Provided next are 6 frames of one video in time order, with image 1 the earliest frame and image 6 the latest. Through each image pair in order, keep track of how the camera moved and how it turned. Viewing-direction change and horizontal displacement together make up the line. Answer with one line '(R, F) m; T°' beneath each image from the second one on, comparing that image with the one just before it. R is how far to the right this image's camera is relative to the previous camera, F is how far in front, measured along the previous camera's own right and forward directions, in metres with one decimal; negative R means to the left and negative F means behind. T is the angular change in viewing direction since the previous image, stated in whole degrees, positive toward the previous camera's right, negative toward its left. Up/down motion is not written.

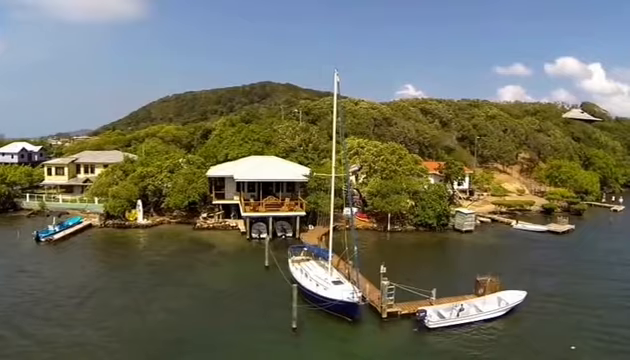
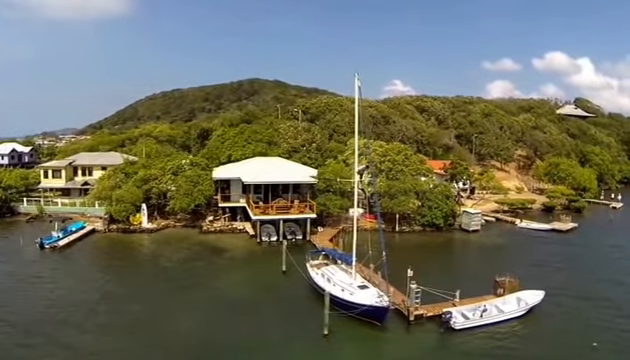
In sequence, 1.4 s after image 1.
(-1.8, +0.5) m; +2°
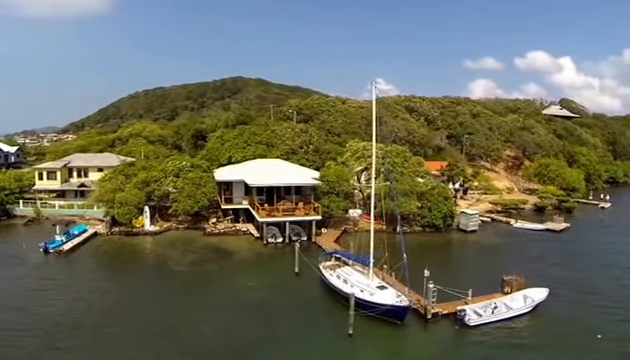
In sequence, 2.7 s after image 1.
(-1.9, -0.3) m; +2°
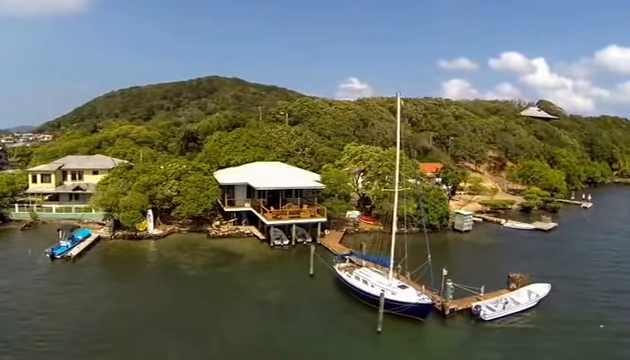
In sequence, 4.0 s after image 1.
(-2.5, -0.7) m; +3°
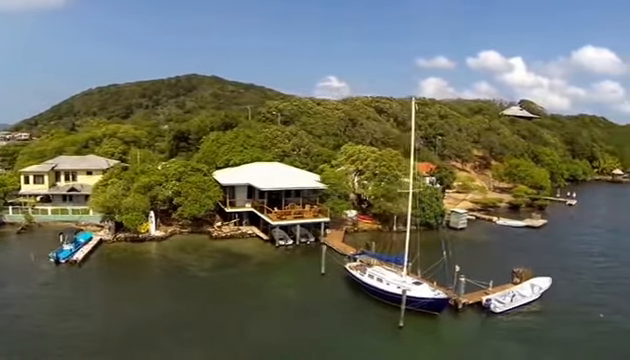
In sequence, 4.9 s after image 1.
(-2.0, -0.4) m; +3°
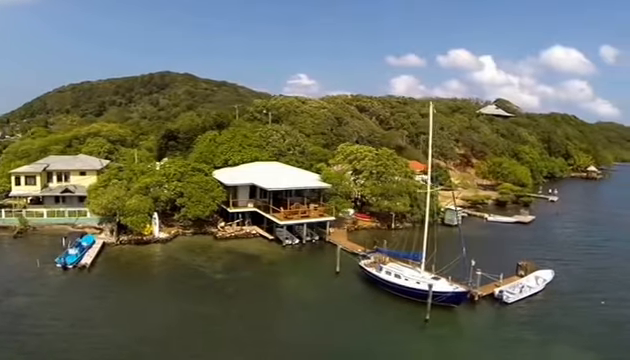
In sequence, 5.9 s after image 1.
(-2.7, -0.5) m; +3°
